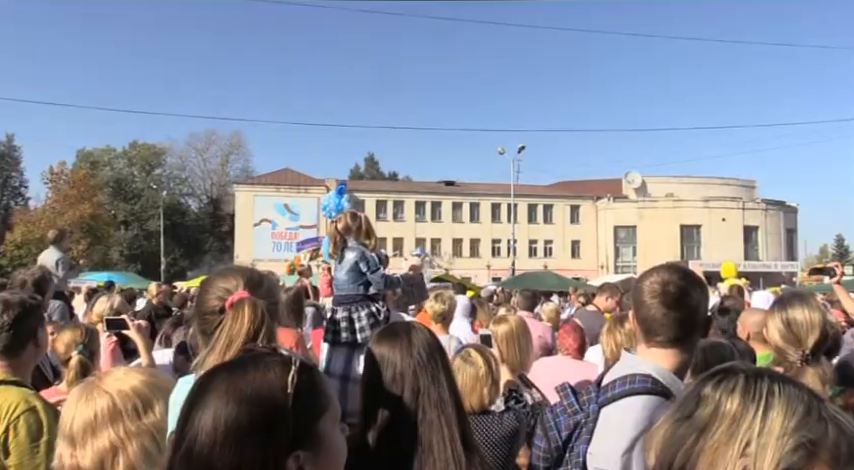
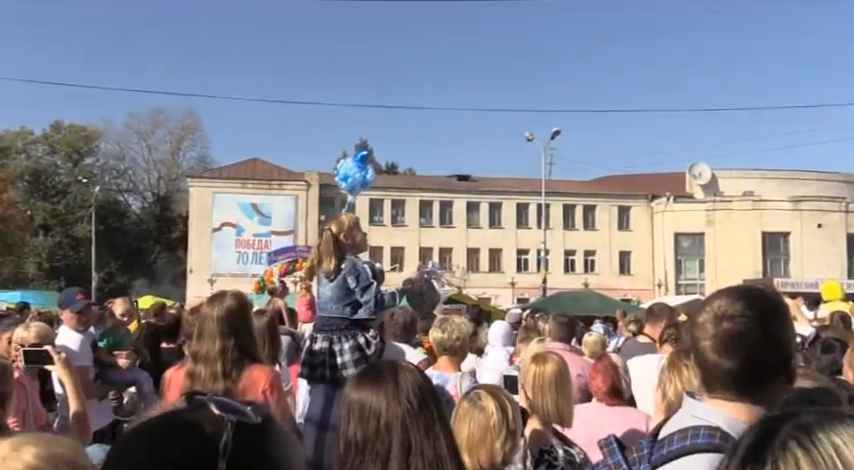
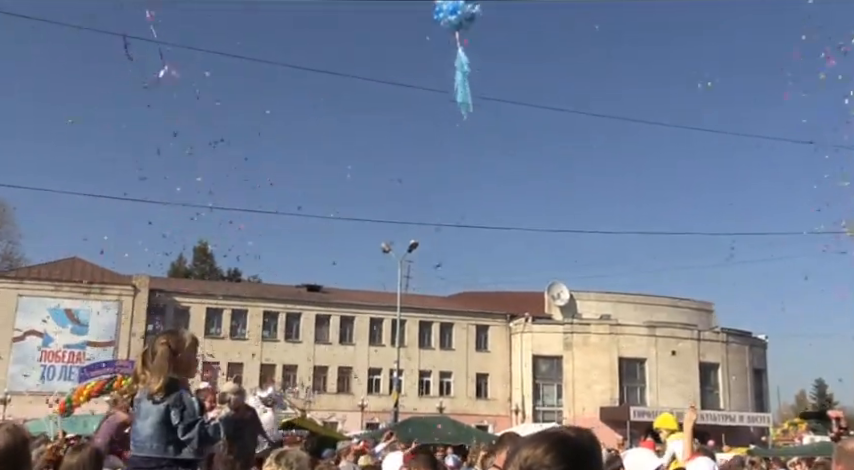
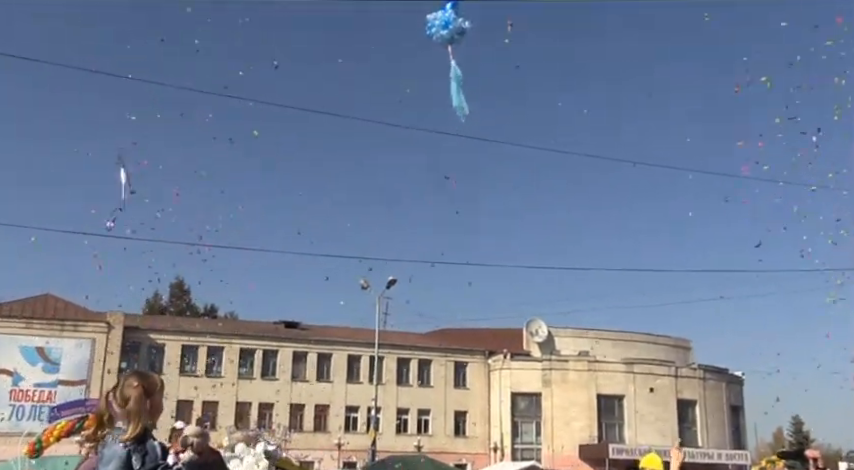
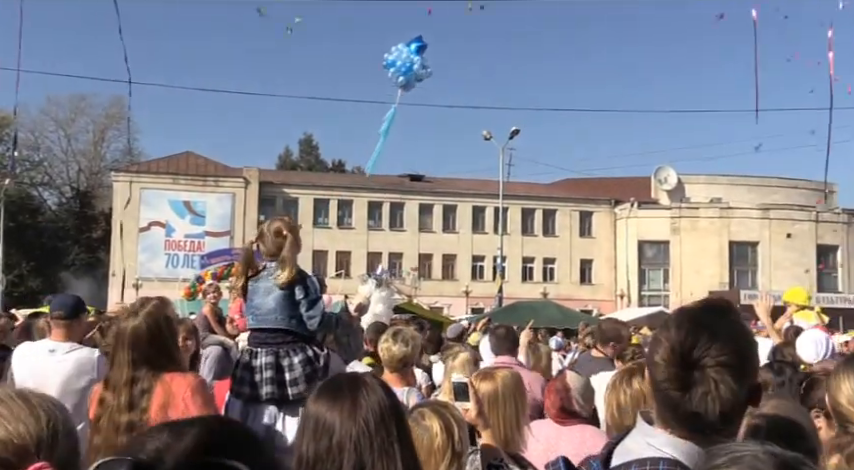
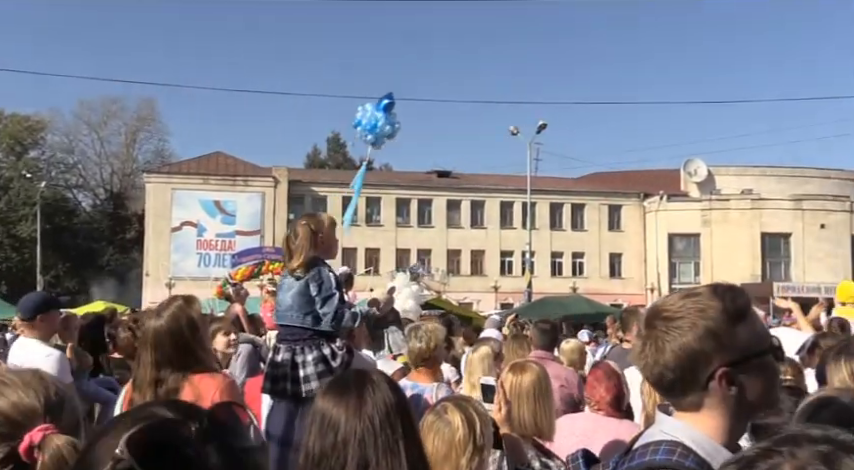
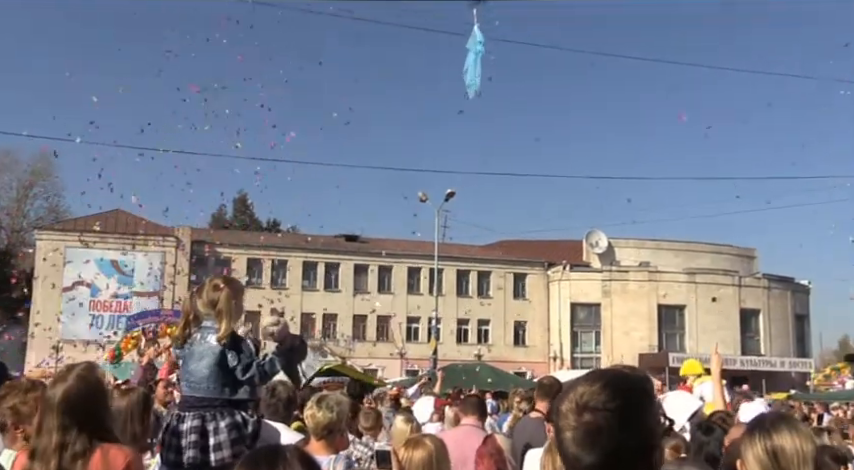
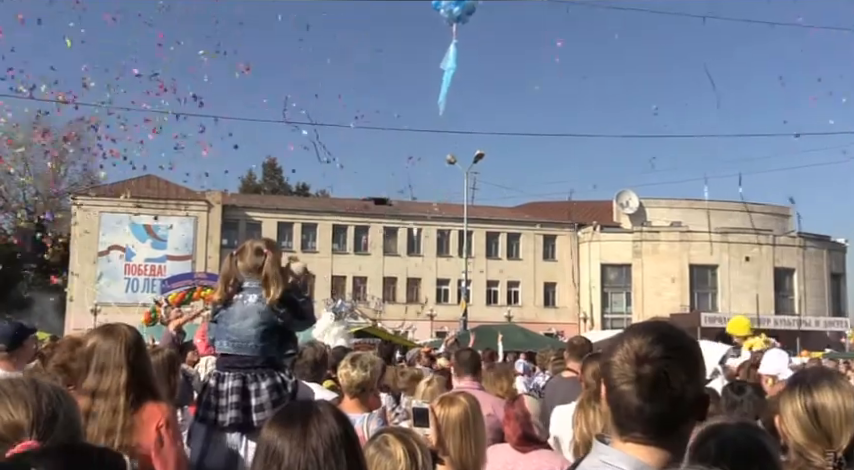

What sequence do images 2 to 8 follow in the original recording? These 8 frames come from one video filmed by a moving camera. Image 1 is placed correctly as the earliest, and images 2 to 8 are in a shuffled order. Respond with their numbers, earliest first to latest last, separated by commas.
2, 6, 5, 8, 7, 3, 4
